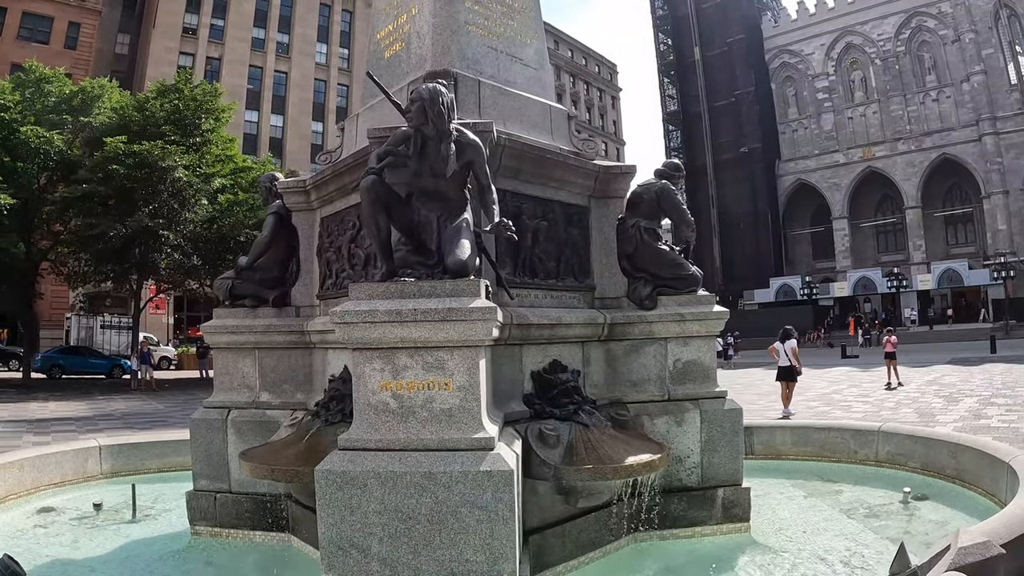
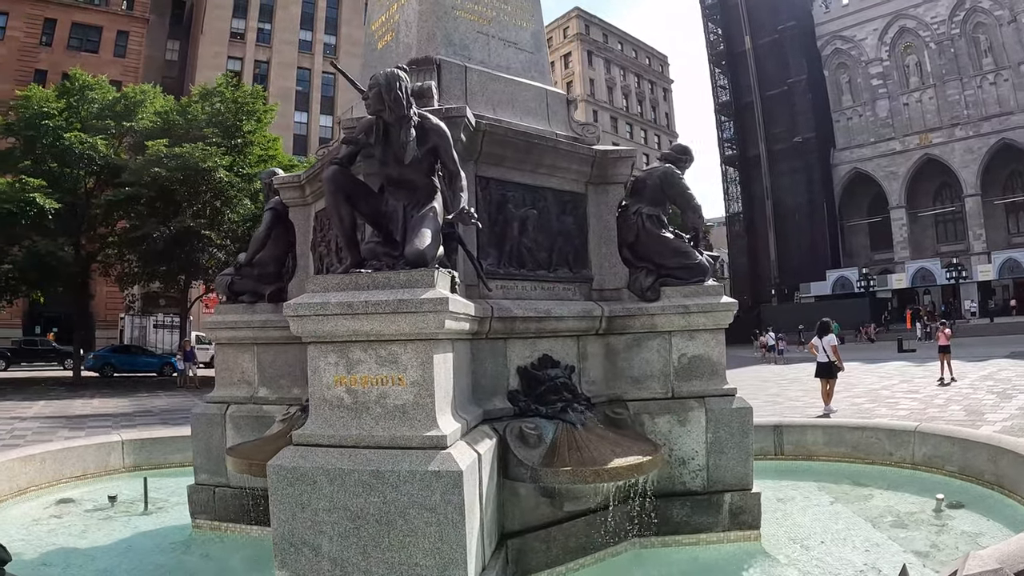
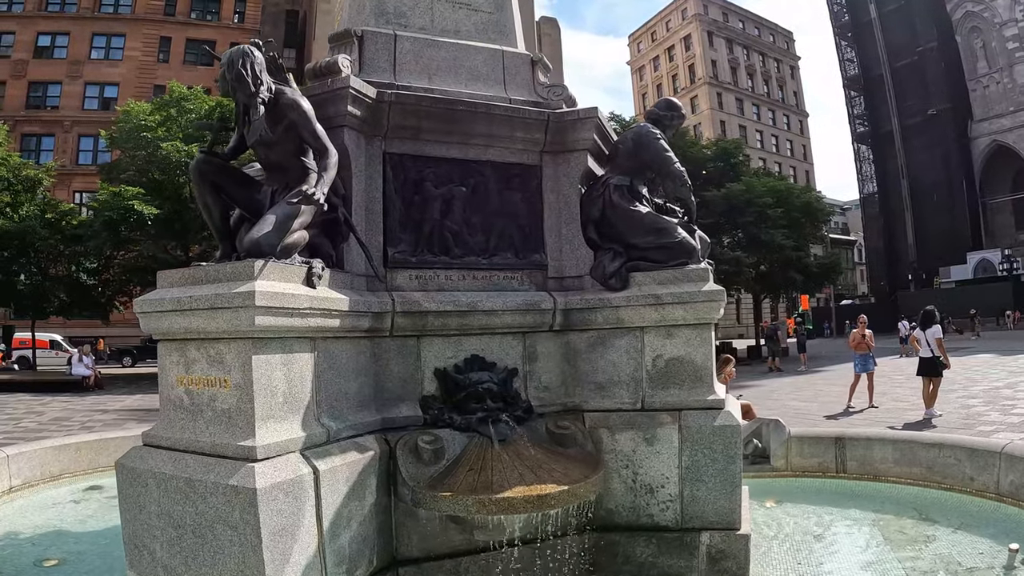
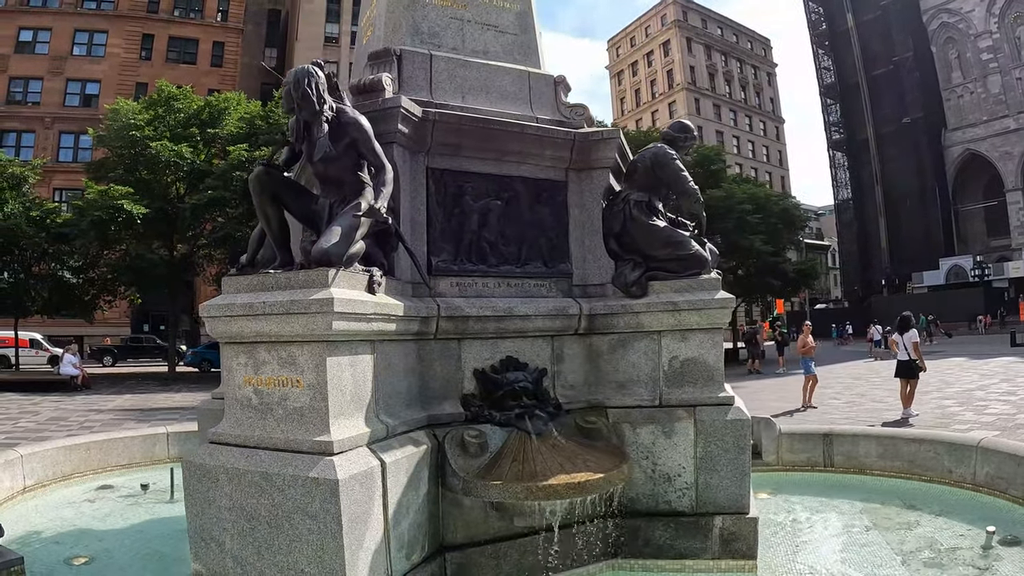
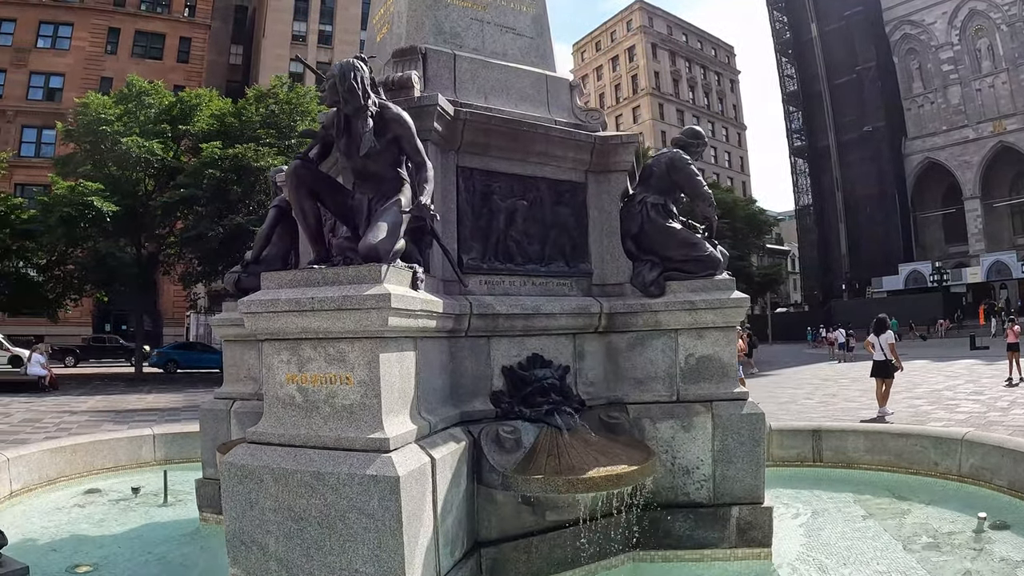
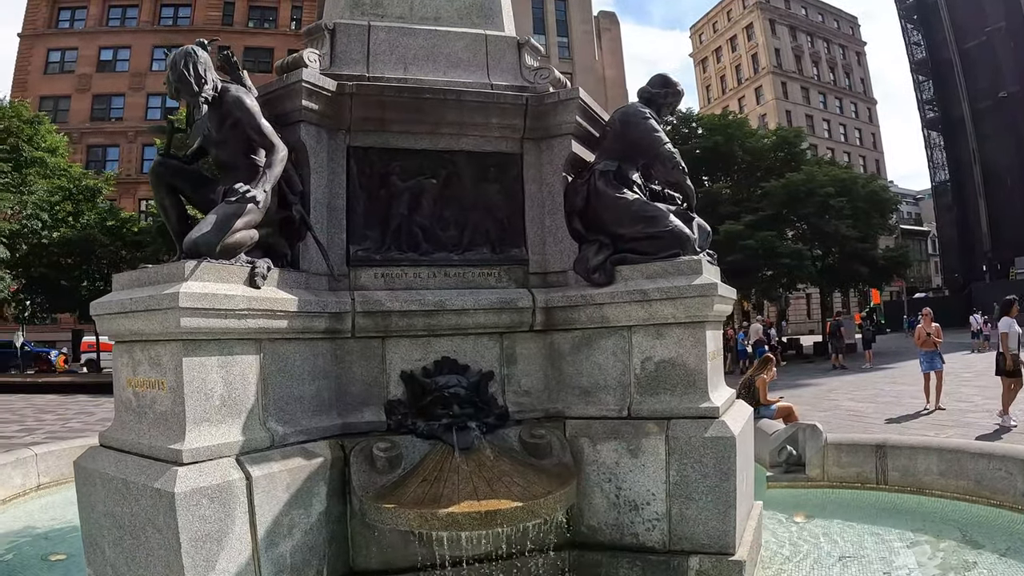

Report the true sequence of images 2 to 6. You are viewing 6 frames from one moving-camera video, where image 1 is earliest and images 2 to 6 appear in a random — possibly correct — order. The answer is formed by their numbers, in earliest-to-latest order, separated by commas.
2, 5, 4, 3, 6
